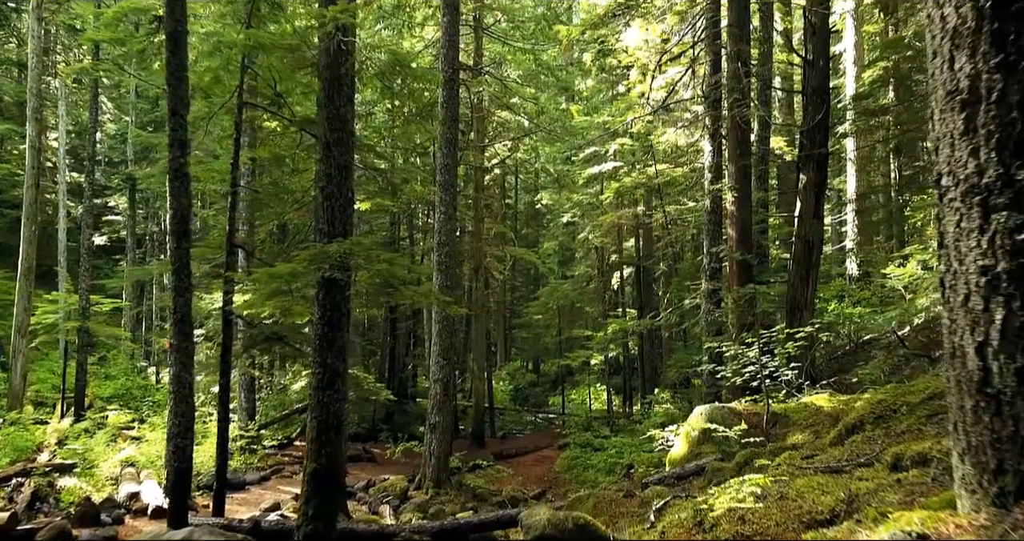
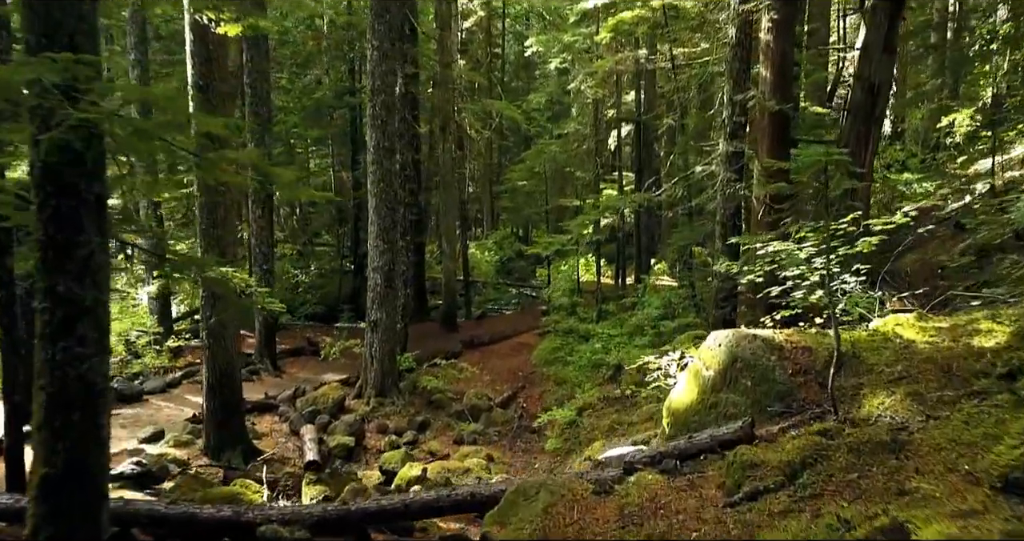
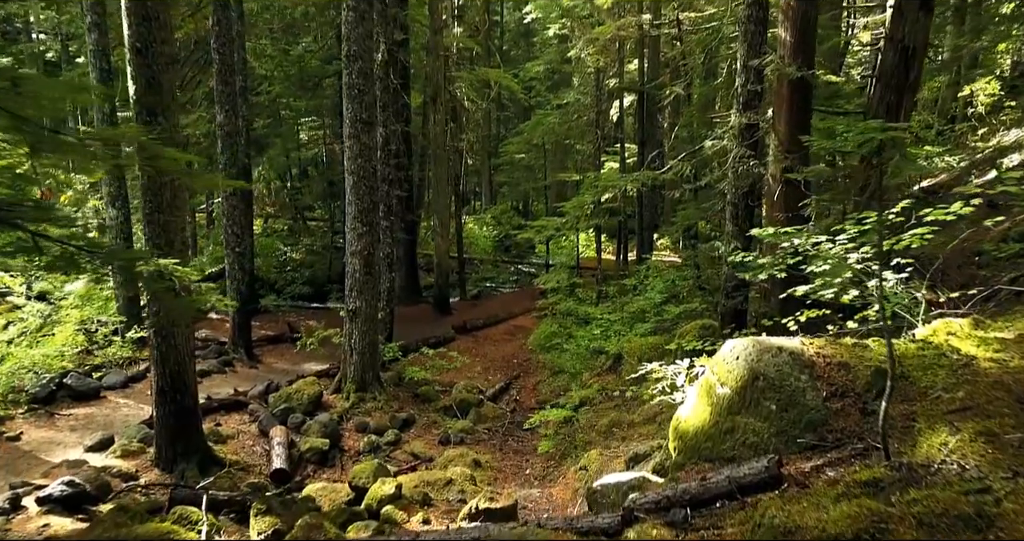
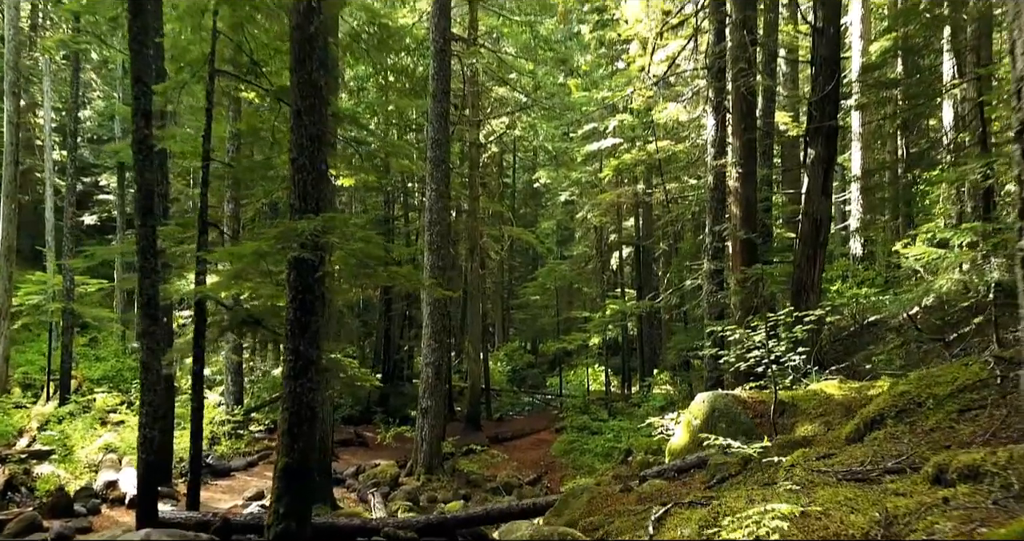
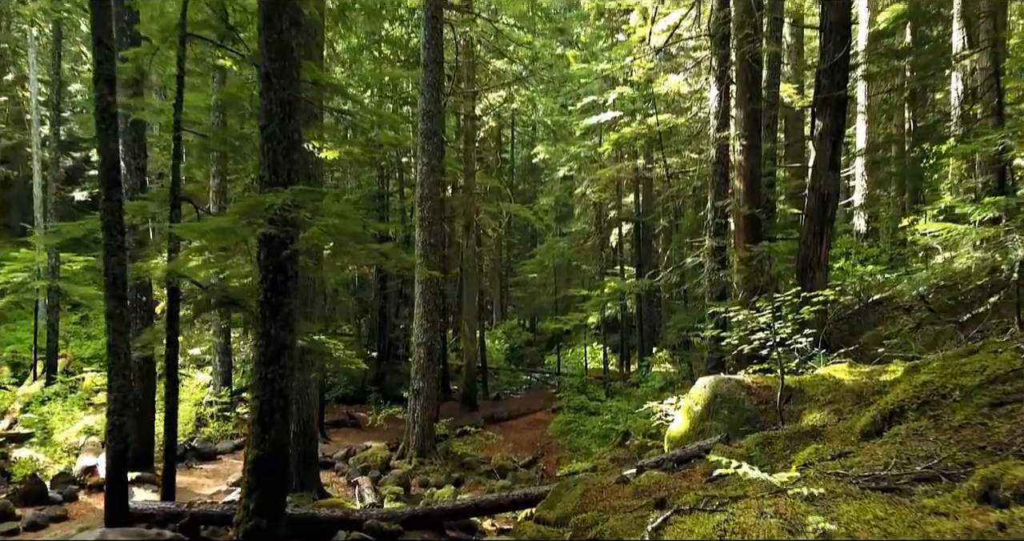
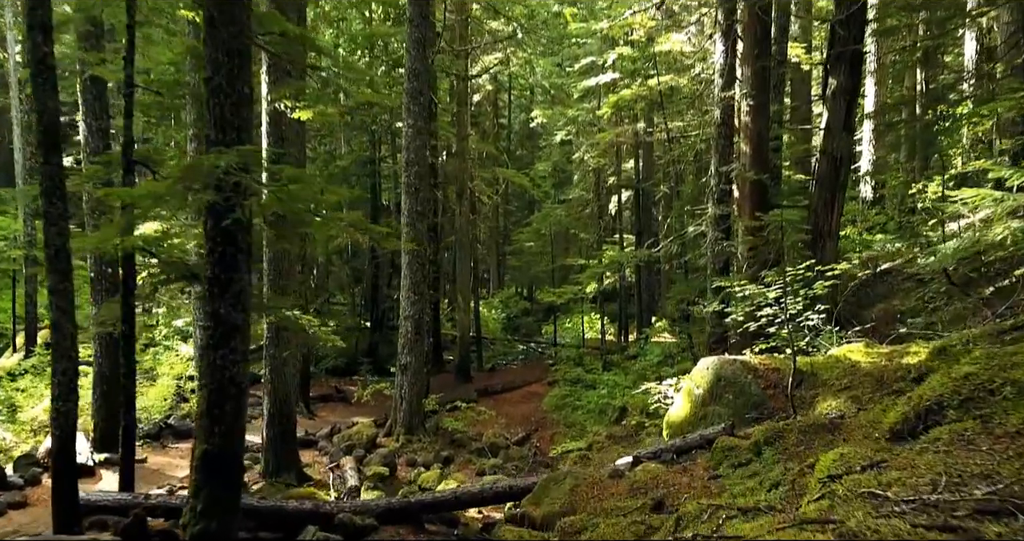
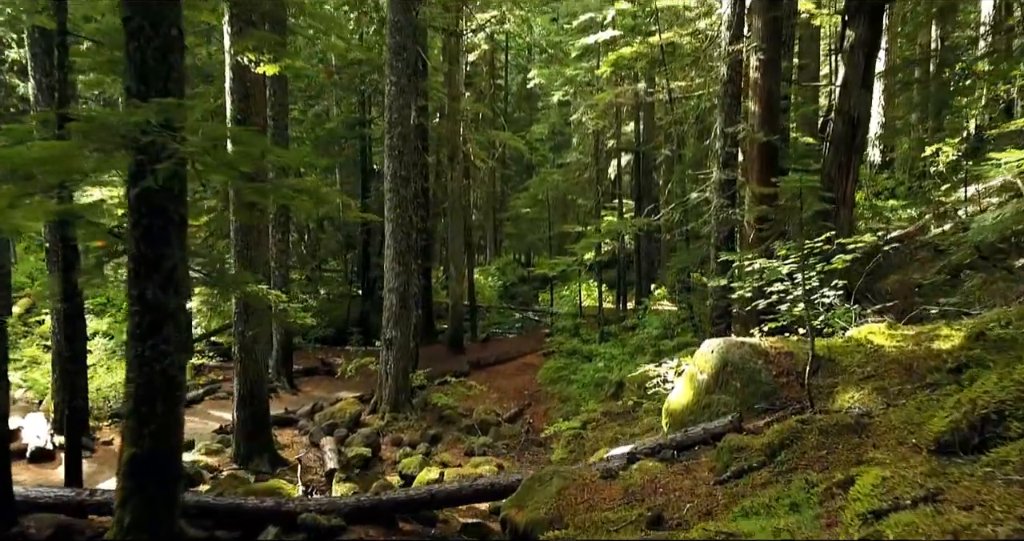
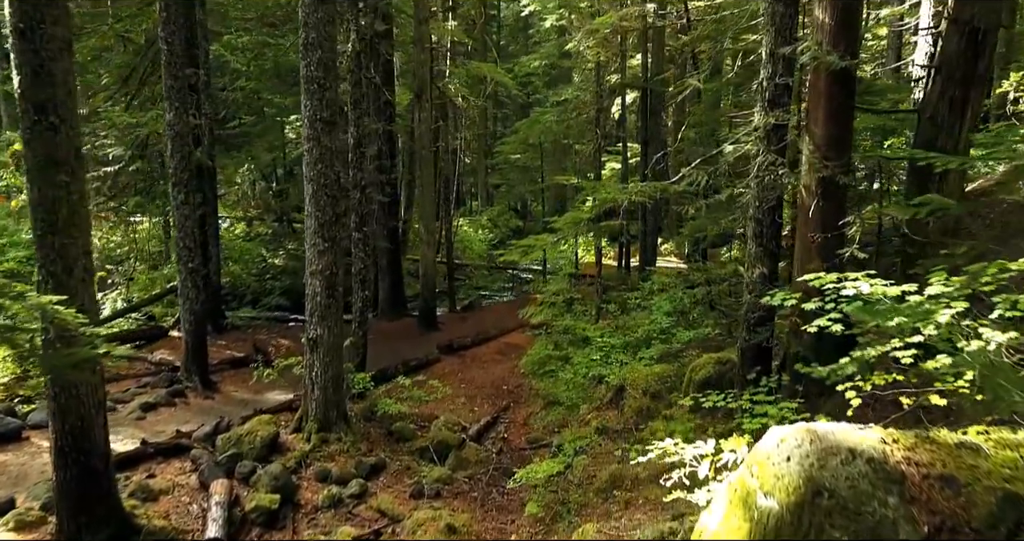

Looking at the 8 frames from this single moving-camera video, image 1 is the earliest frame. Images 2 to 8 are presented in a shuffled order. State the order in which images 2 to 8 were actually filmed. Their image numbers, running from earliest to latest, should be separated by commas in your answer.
4, 5, 6, 7, 2, 3, 8
